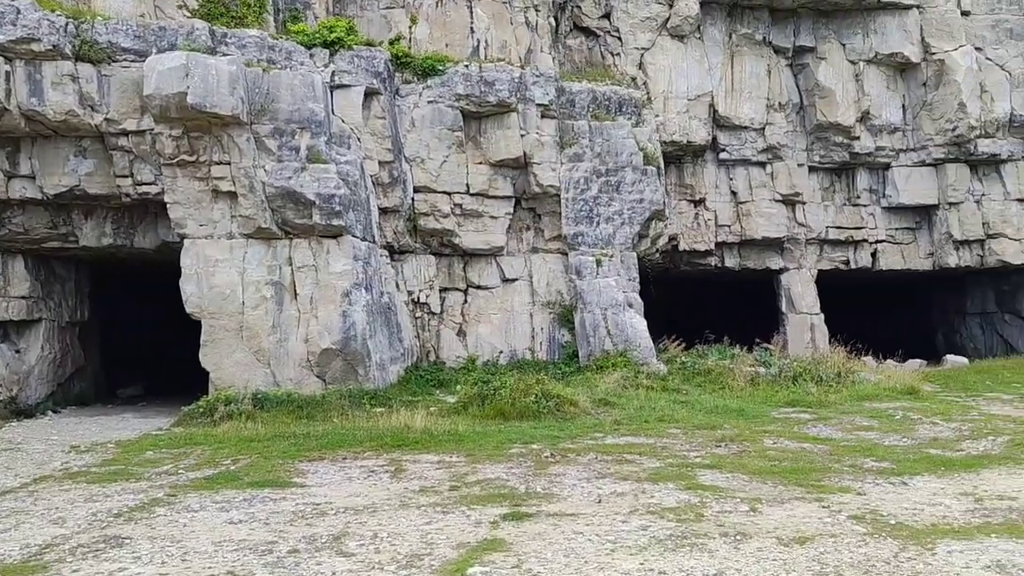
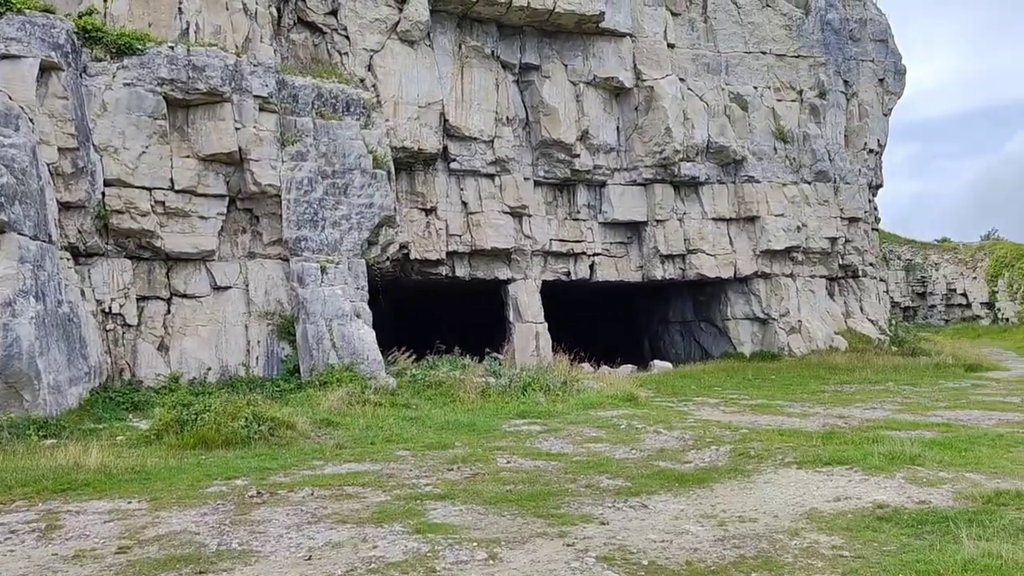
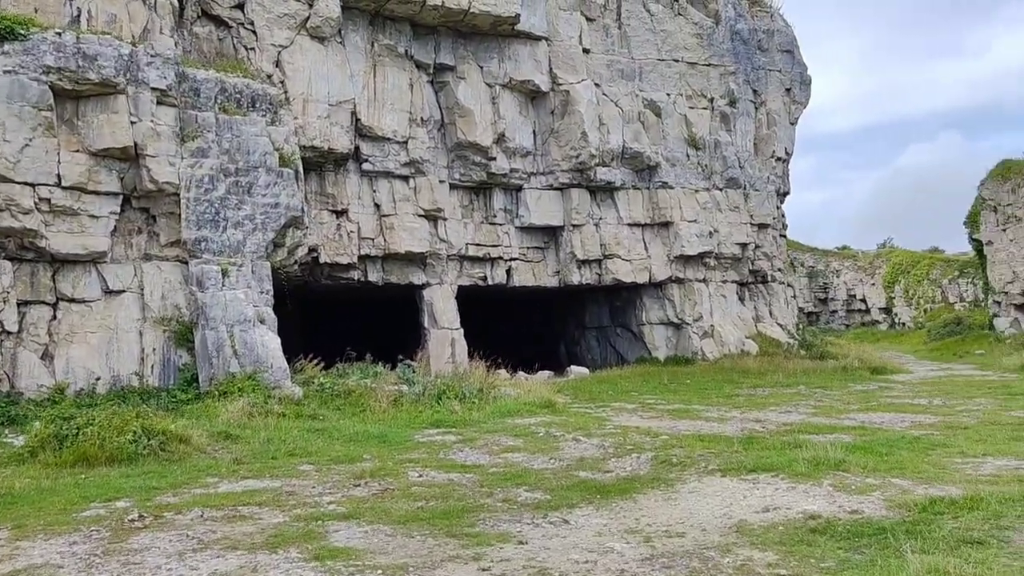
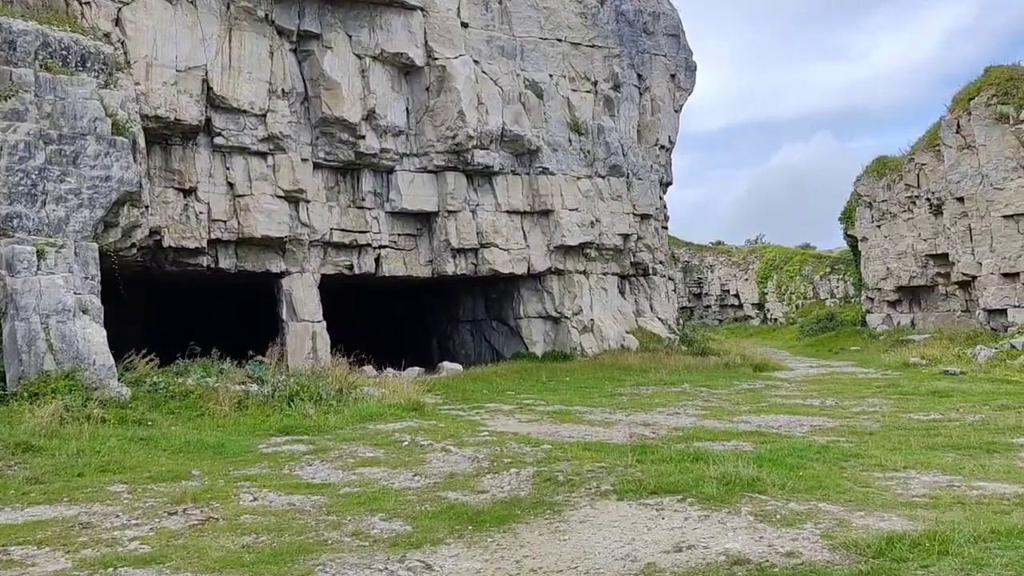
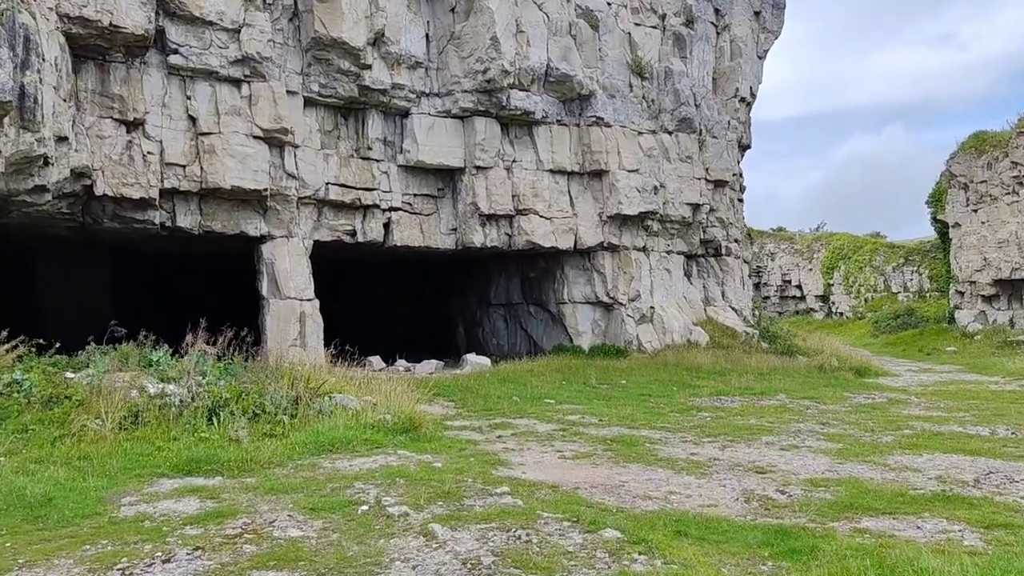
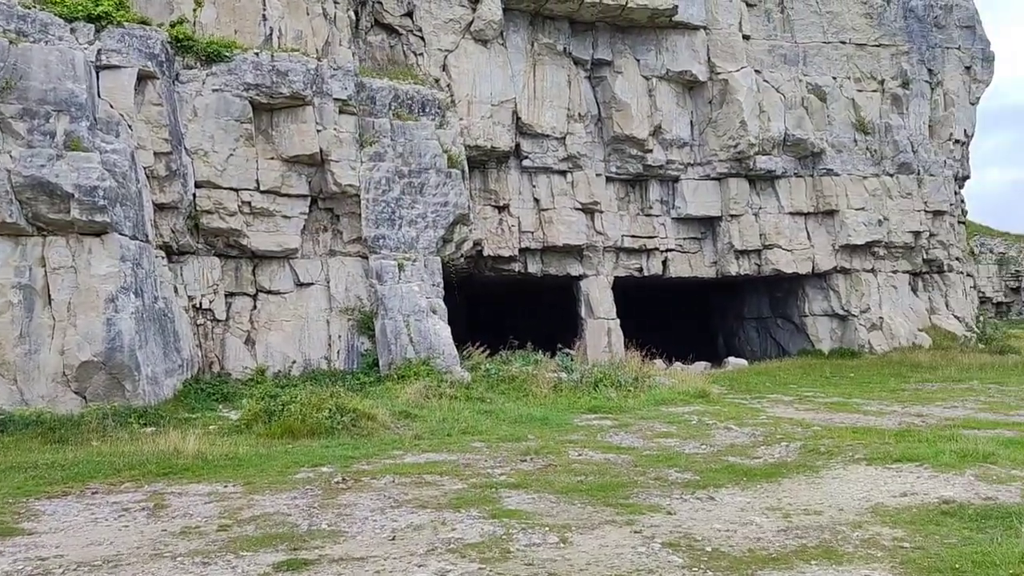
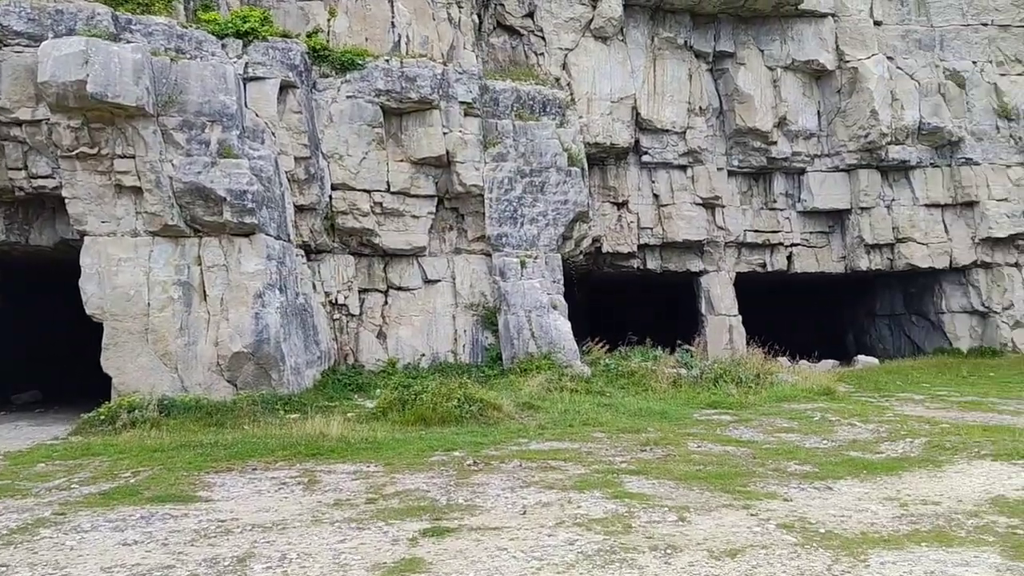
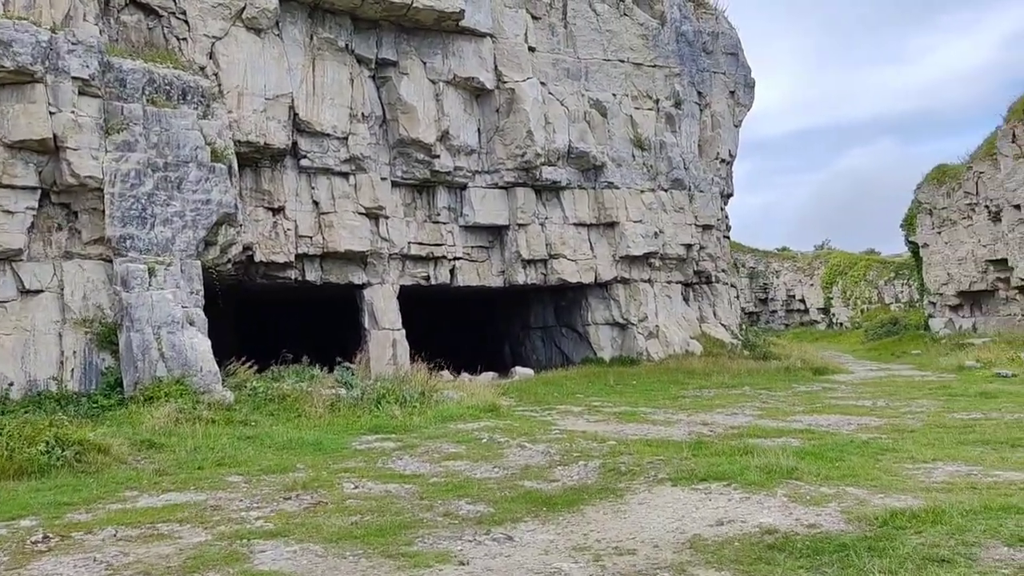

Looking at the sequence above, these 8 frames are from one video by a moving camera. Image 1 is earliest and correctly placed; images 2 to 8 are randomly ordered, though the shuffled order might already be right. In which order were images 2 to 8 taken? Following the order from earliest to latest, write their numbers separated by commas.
7, 6, 2, 3, 8, 4, 5
